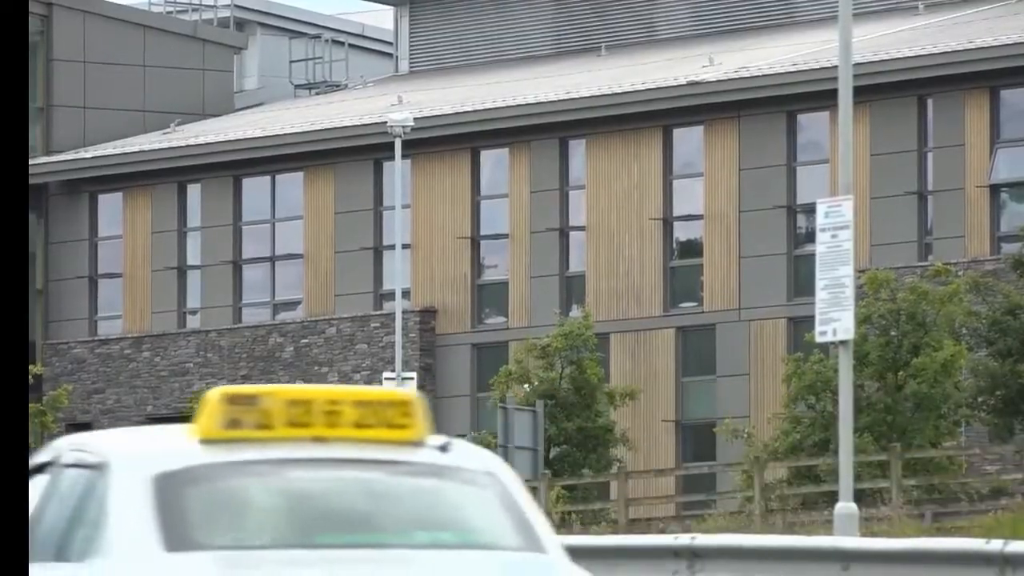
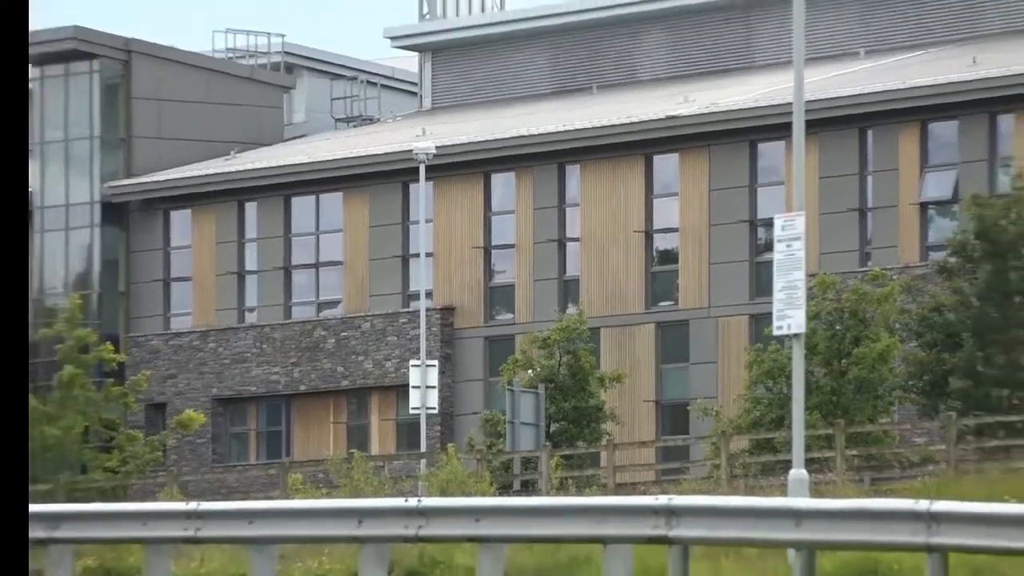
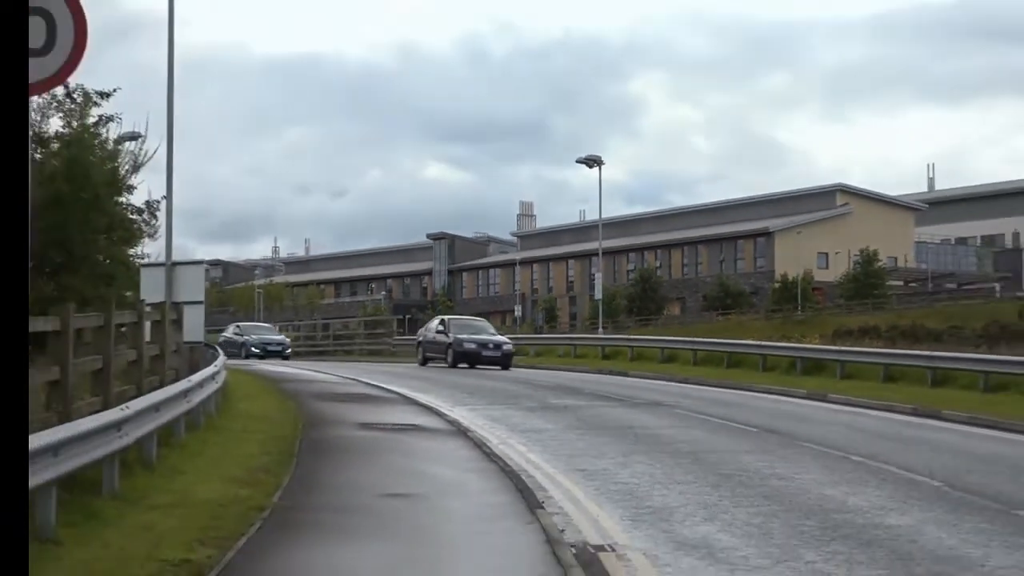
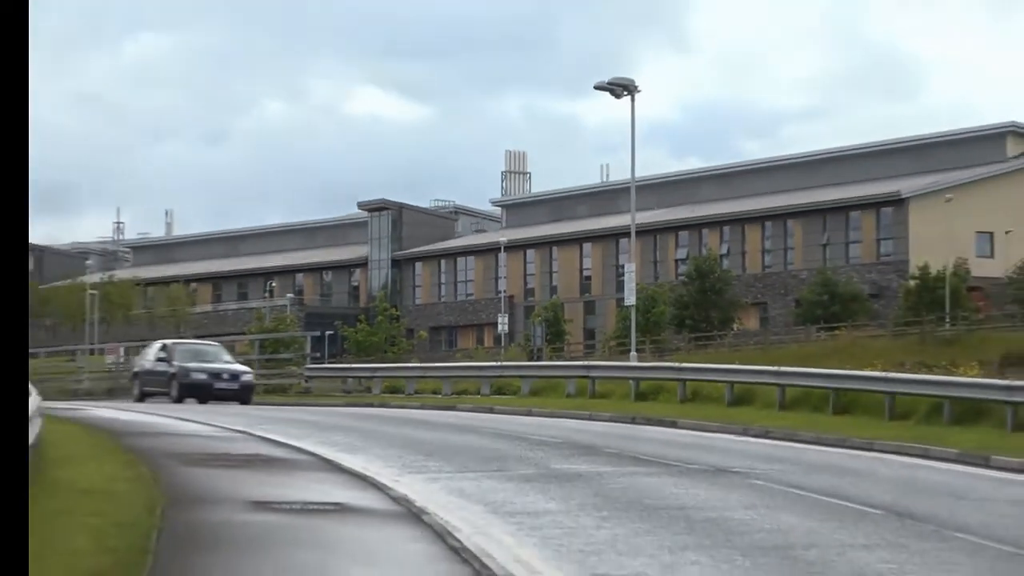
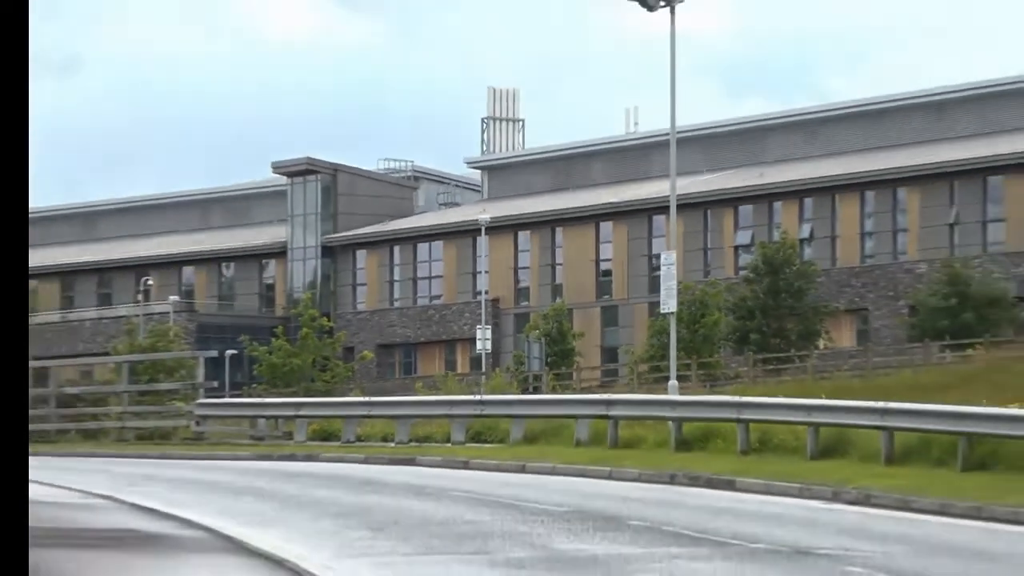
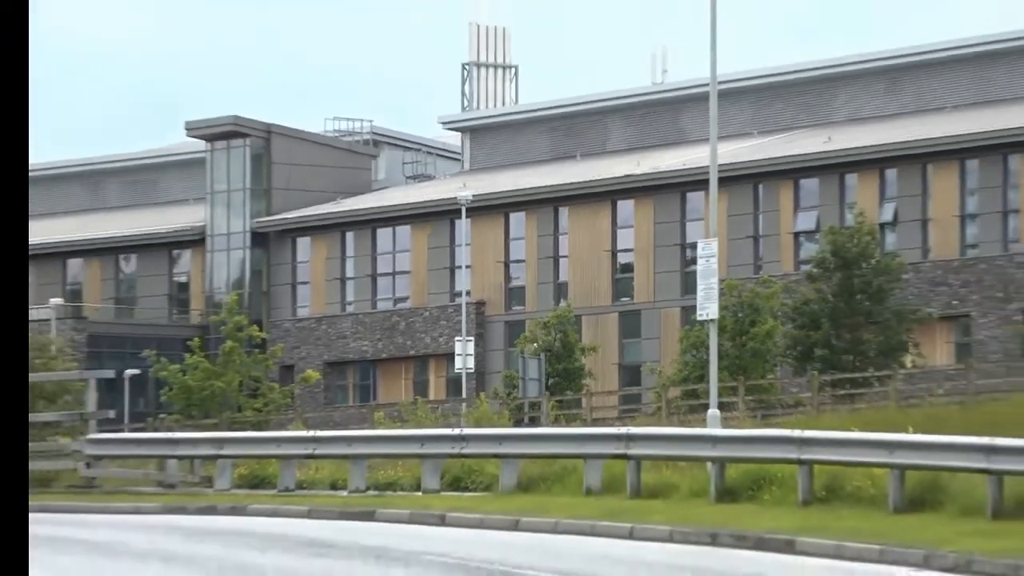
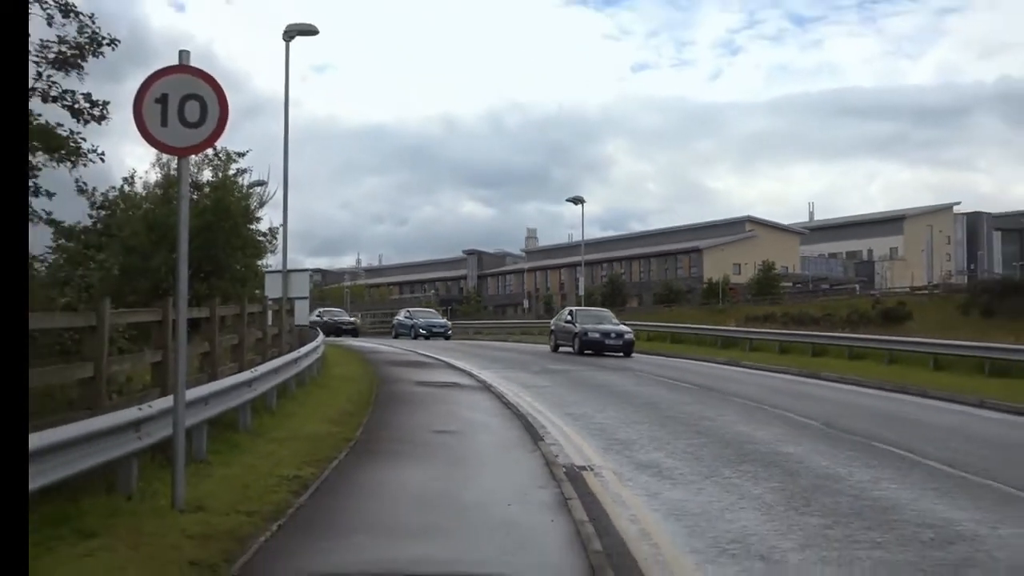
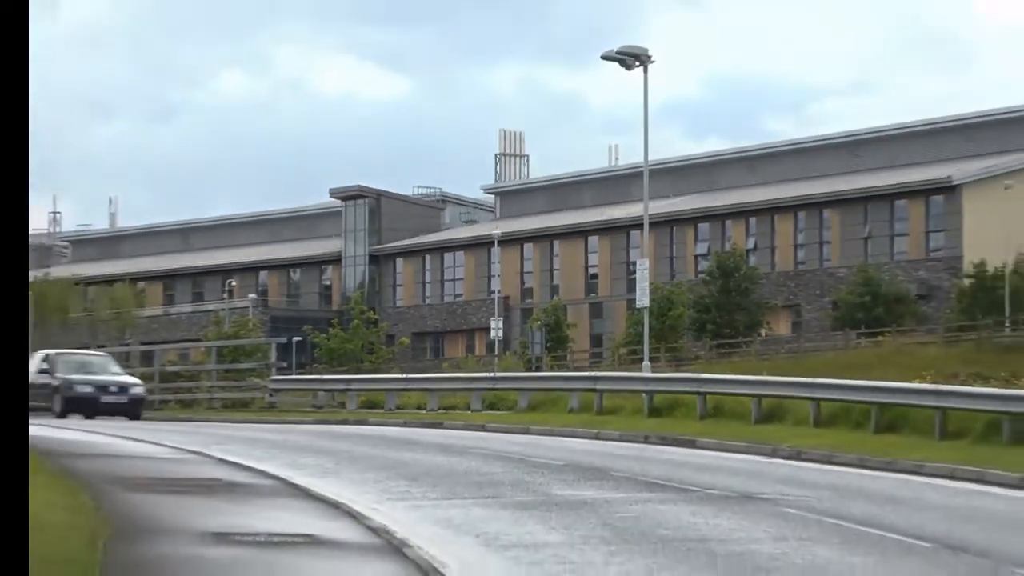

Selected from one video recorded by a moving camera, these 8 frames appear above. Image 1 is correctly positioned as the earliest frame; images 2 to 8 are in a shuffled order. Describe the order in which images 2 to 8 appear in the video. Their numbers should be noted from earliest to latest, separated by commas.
2, 6, 5, 8, 4, 3, 7
